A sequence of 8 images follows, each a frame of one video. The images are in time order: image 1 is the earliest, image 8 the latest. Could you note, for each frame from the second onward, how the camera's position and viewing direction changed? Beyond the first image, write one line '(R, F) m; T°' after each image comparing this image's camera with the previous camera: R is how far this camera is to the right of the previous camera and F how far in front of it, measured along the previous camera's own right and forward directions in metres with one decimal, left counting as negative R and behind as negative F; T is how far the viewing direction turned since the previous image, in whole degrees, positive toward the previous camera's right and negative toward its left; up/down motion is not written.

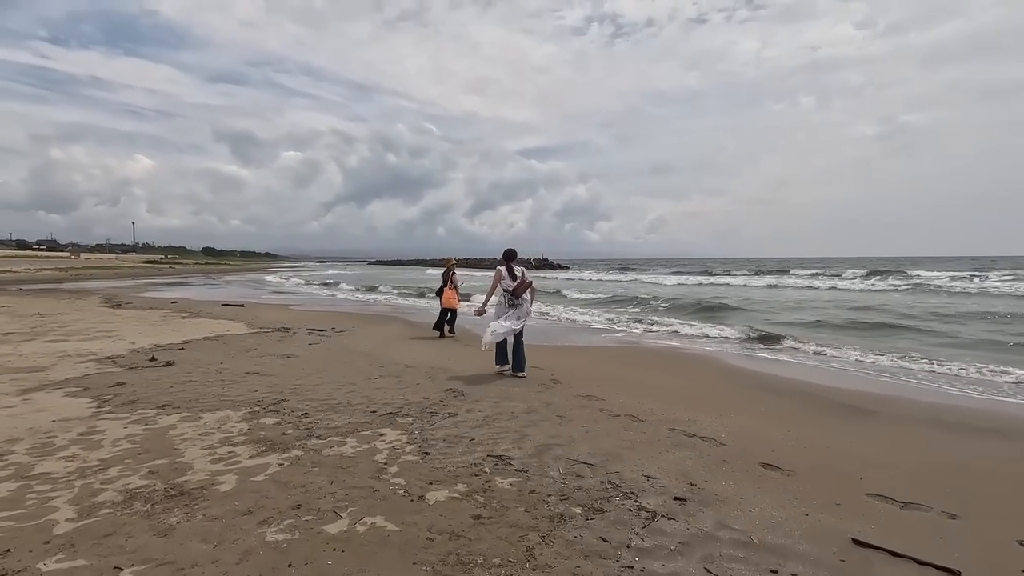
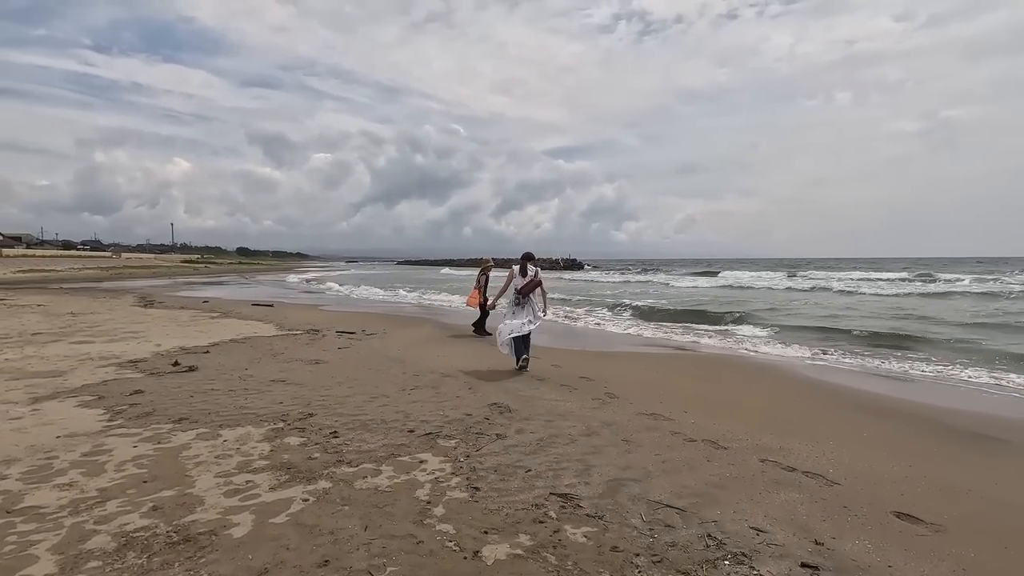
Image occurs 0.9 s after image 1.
(-0.3, +0.7) m; -3°
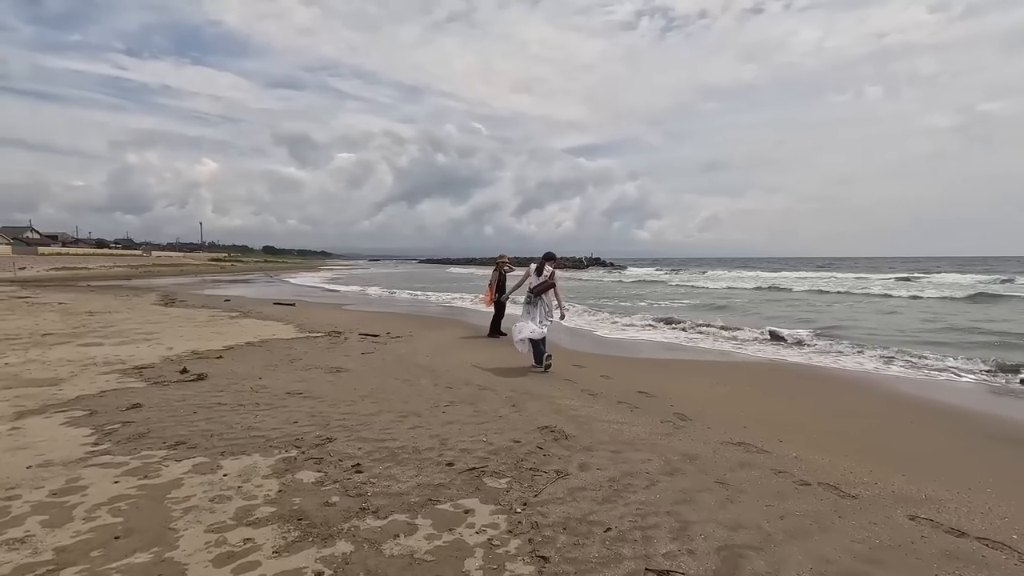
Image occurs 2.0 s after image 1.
(-0.3, +0.9) m; -2°
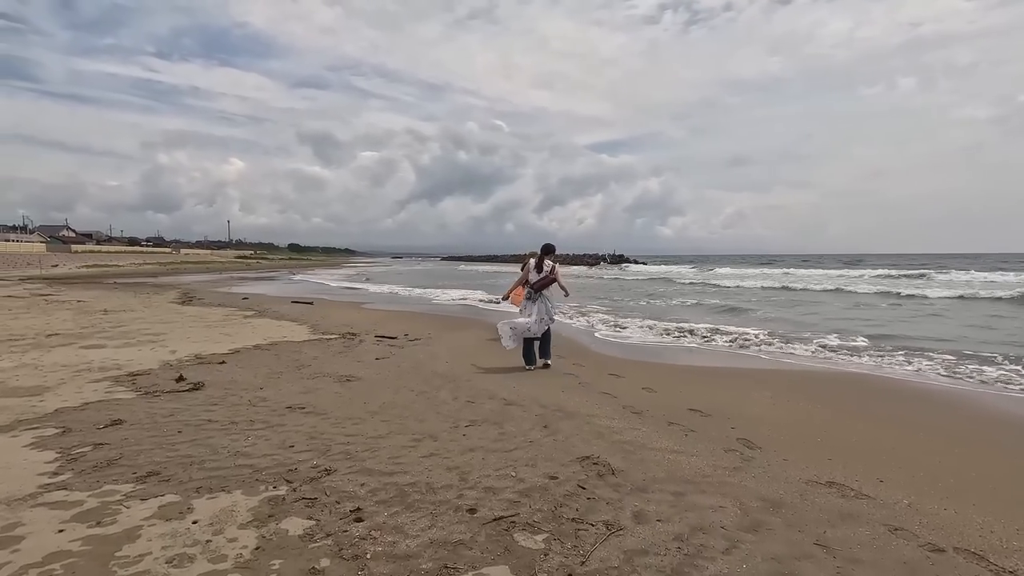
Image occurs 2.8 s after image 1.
(-0.1, +0.8) m; -2°
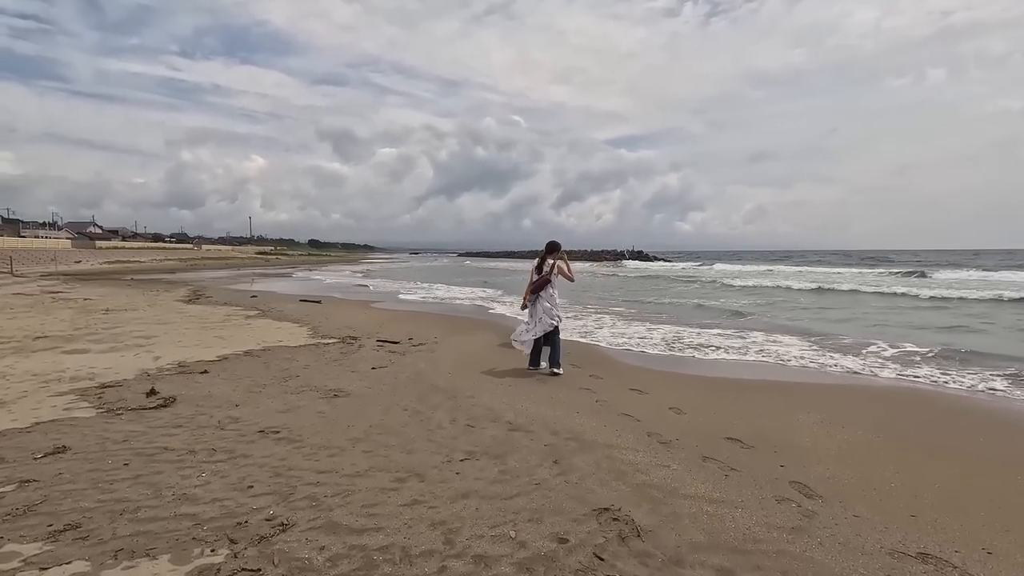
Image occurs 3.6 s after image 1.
(+0.1, +0.8) m; -2°
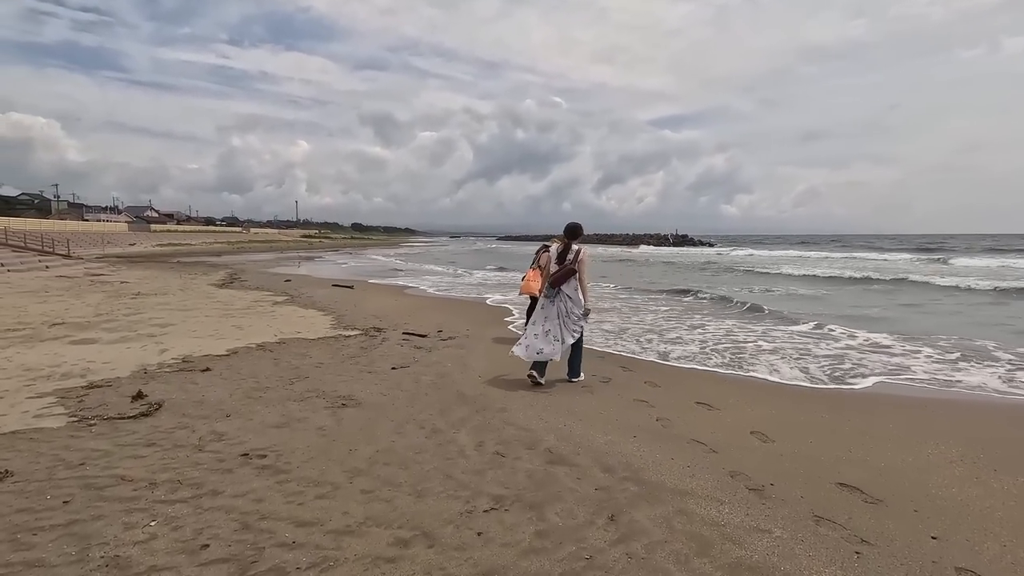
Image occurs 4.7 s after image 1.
(0.0, +1.0) m; -4°
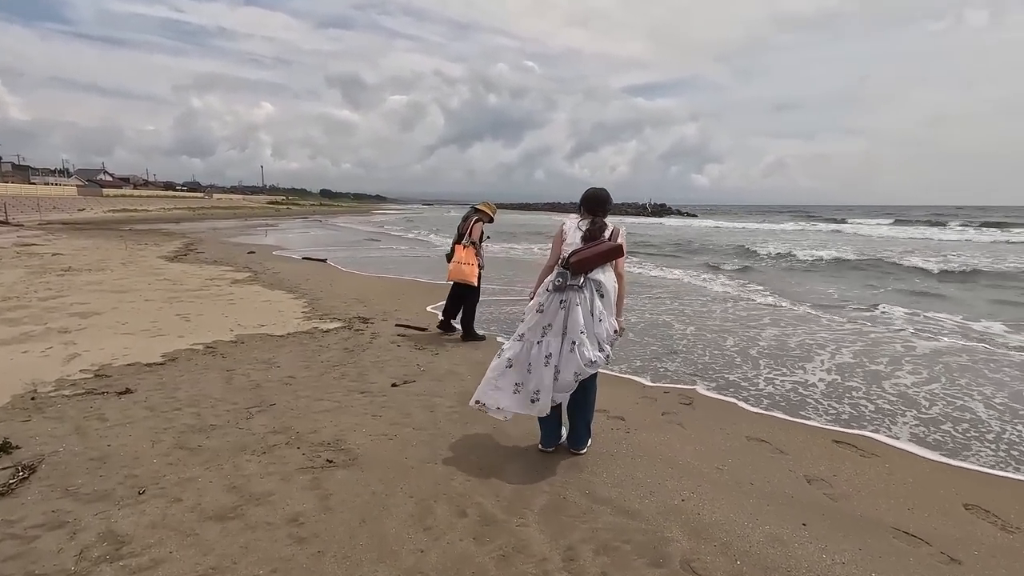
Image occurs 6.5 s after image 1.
(-0.6, +1.7) m; +3°
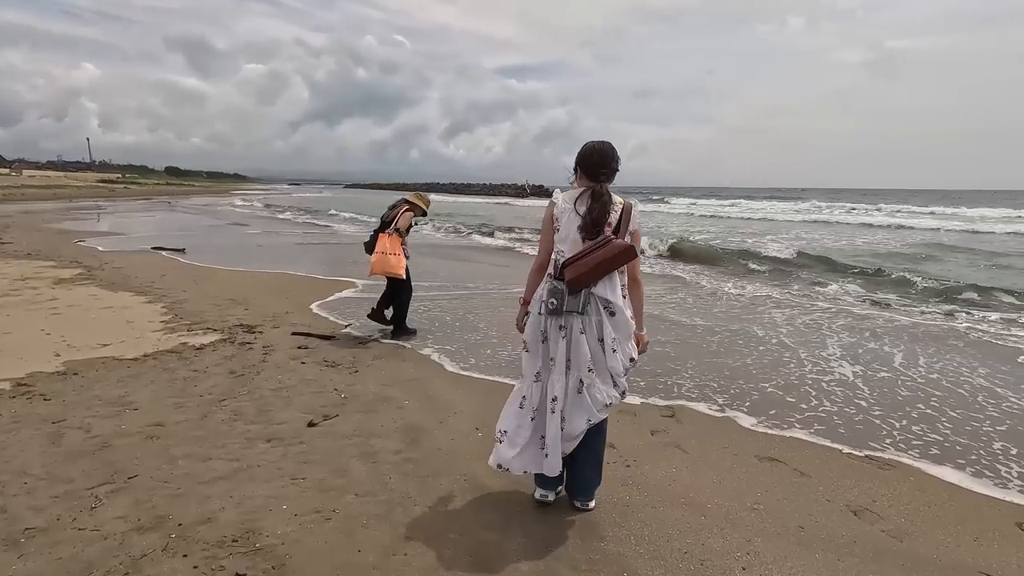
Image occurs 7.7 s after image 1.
(-0.5, +1.0) m; +13°
